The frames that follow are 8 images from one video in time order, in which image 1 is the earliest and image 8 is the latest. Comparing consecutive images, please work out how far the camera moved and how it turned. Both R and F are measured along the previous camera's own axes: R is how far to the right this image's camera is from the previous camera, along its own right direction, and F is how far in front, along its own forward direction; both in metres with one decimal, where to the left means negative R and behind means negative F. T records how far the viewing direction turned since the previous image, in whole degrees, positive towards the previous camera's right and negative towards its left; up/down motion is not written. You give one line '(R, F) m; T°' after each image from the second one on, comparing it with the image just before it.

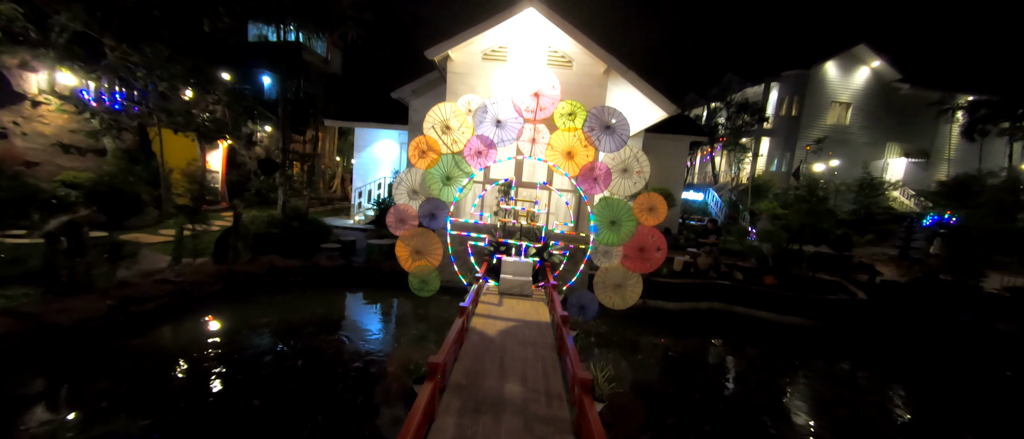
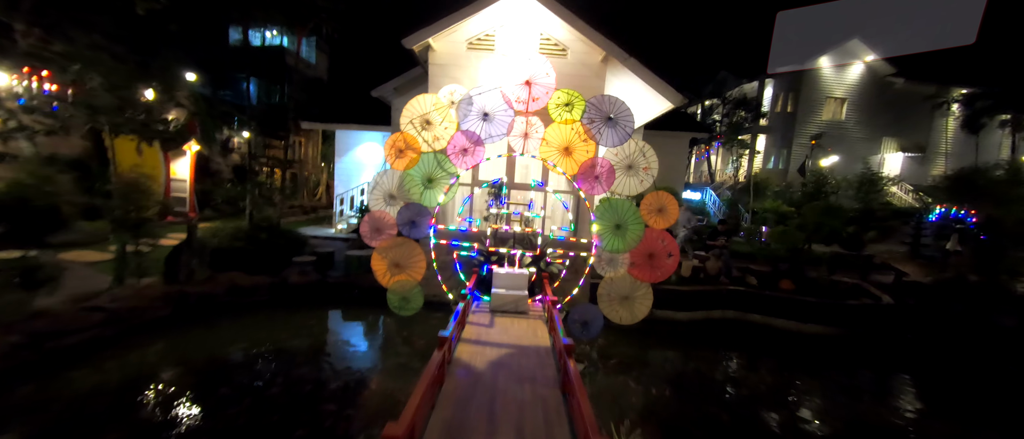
(0.0, +0.7) m; +1°
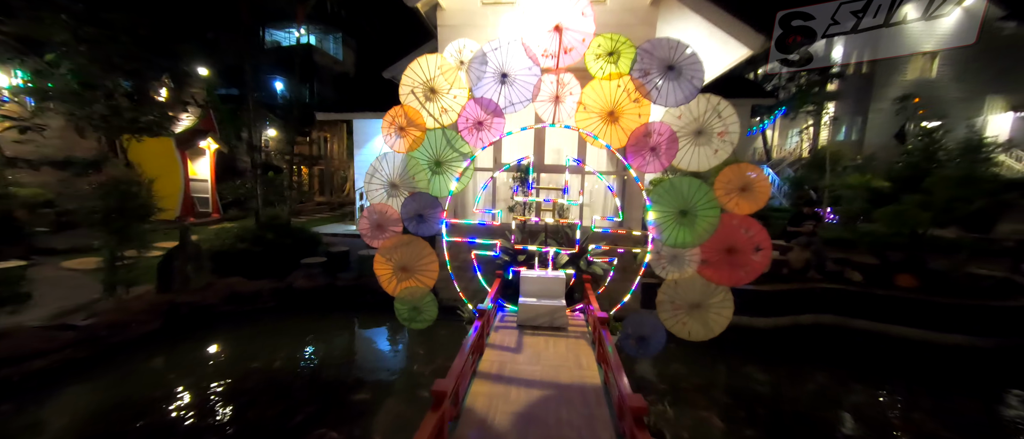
(+0.1, +1.1) m; -6°
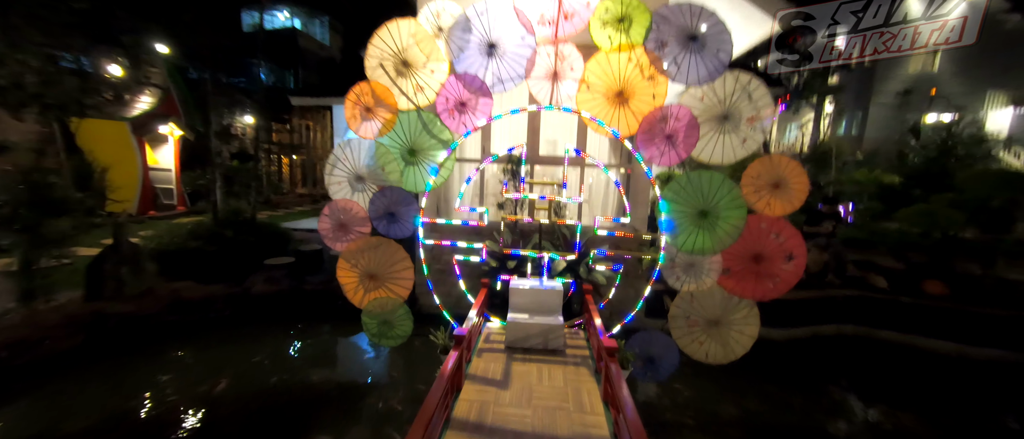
(0.0, +0.6) m; +1°
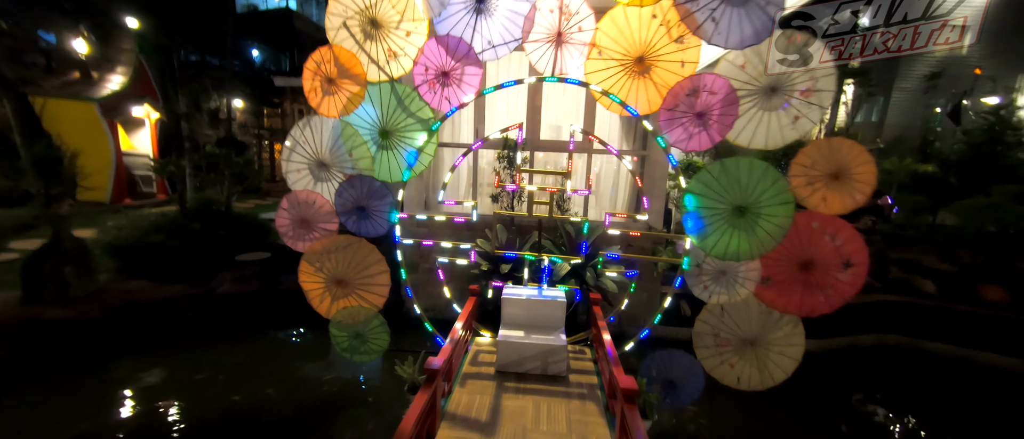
(+0.1, +0.6) m; -1°
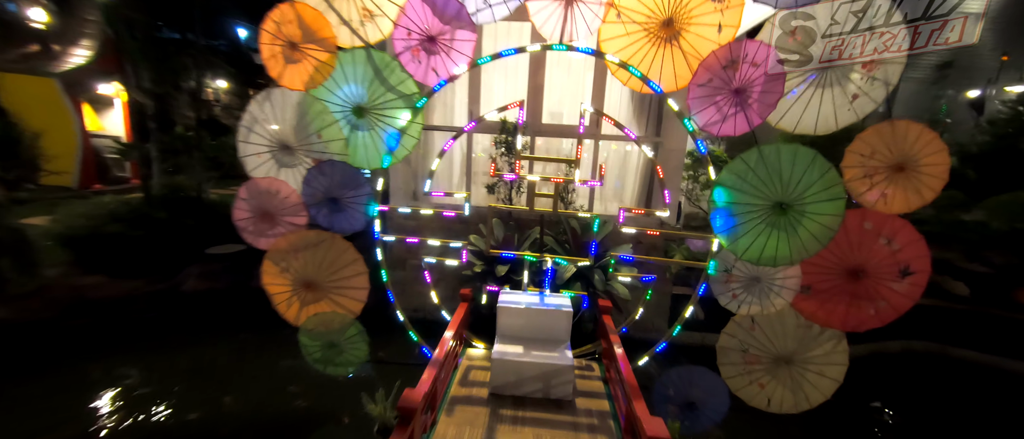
(0.0, +0.4) m; +1°
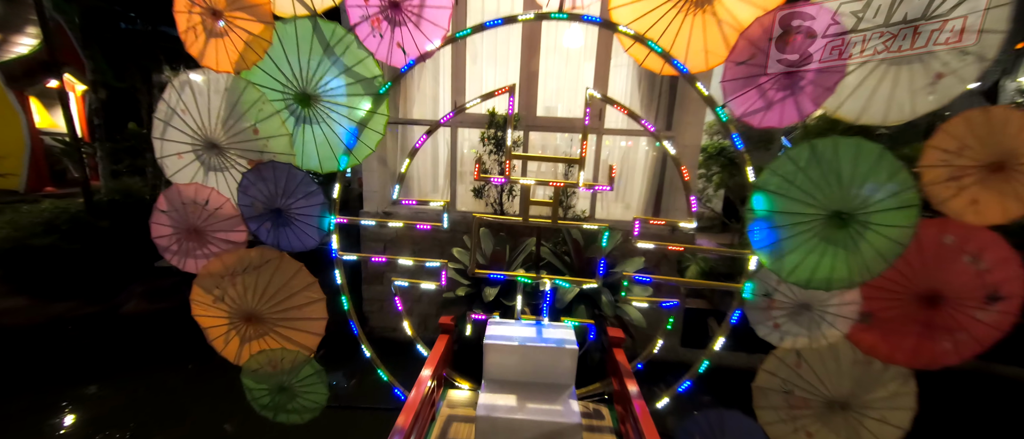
(0.0, +0.5) m; +1°
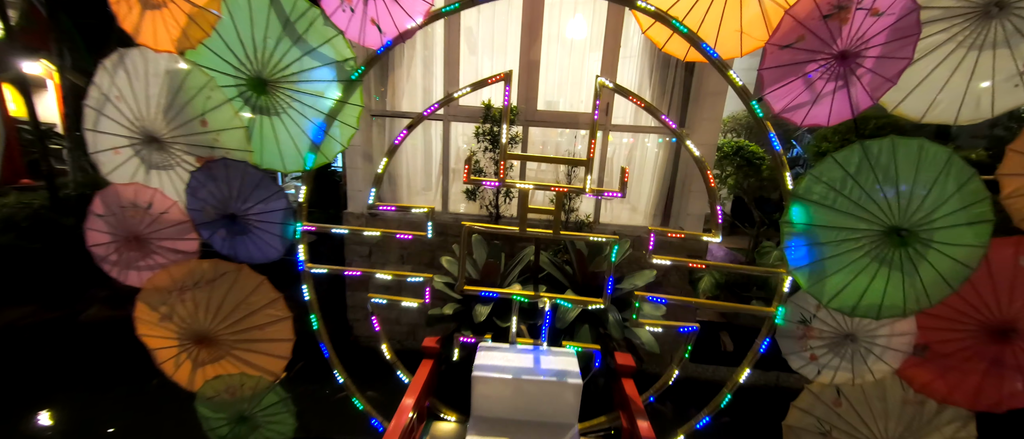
(0.0, +0.3) m; 0°
